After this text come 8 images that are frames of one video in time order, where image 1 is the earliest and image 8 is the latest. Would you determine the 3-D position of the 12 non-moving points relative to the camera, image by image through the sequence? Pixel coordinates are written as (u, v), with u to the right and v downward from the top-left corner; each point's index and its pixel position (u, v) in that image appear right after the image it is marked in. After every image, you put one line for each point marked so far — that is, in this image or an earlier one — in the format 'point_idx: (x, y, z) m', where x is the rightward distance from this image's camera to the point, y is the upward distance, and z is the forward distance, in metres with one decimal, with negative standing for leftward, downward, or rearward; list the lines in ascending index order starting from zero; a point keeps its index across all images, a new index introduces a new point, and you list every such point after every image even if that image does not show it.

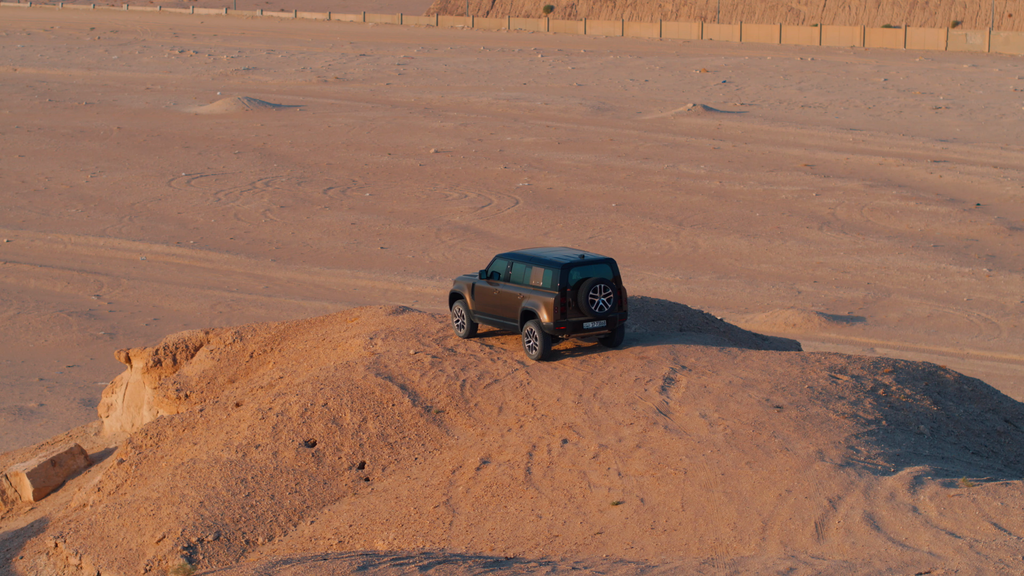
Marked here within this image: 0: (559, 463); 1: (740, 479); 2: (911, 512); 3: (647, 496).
0: (+0.5, -2.0, +13.6) m
1: (+2.4, -2.0, +13.3) m
2: (+3.8, -2.2, +12.0) m
3: (+1.4, -2.2, +13.0) m
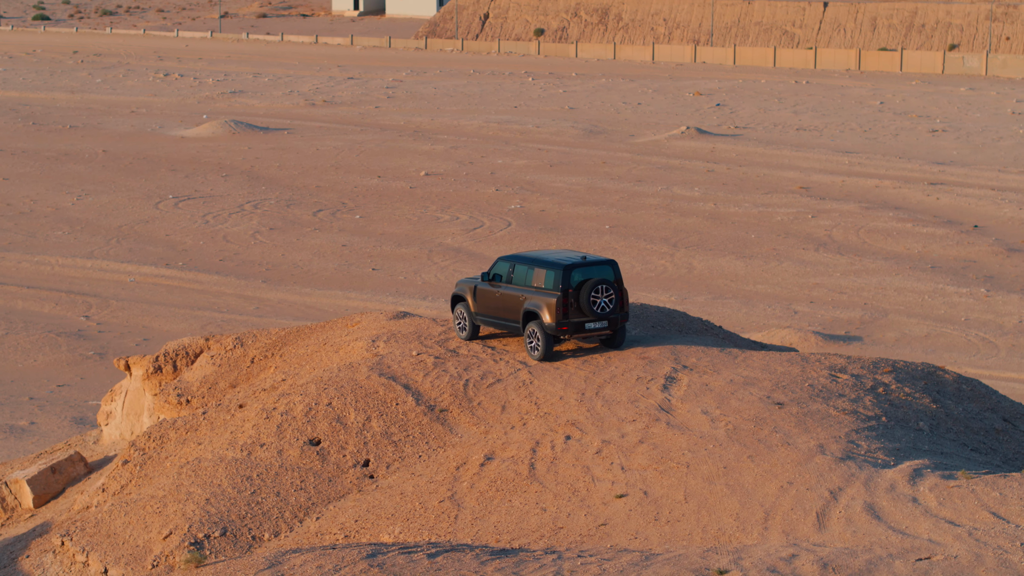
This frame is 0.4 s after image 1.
0: (+0.5, -2.0, +13.7) m
1: (+2.4, -2.0, +13.5) m
2: (+3.9, -2.1, +12.1) m
3: (+1.4, -2.1, +13.1) m
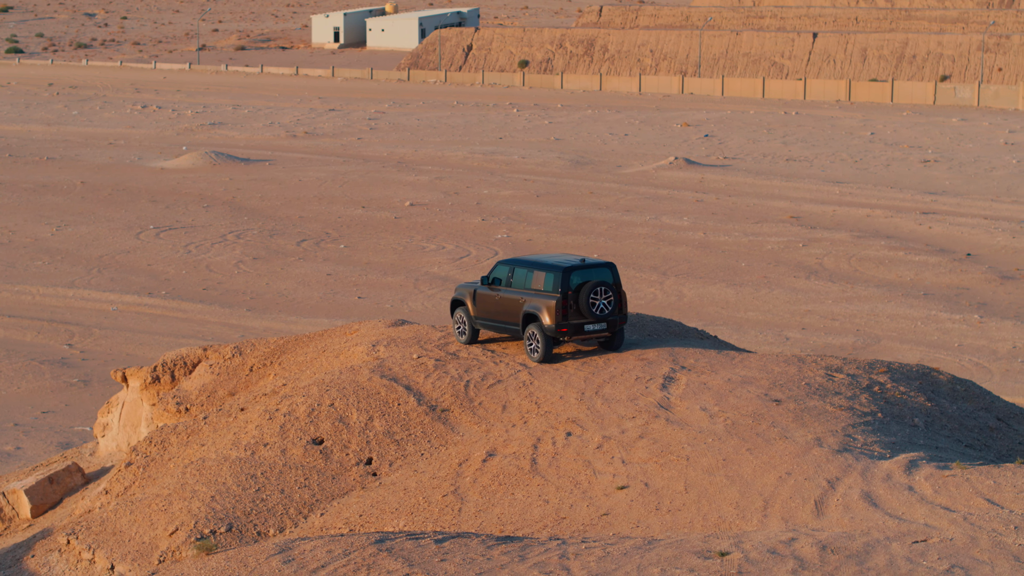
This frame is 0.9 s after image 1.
0: (+0.5, -1.9, +14.0) m
1: (+2.5, -1.9, +13.7) m
2: (+3.9, -2.0, +12.4) m
3: (+1.5, -2.1, +13.4) m
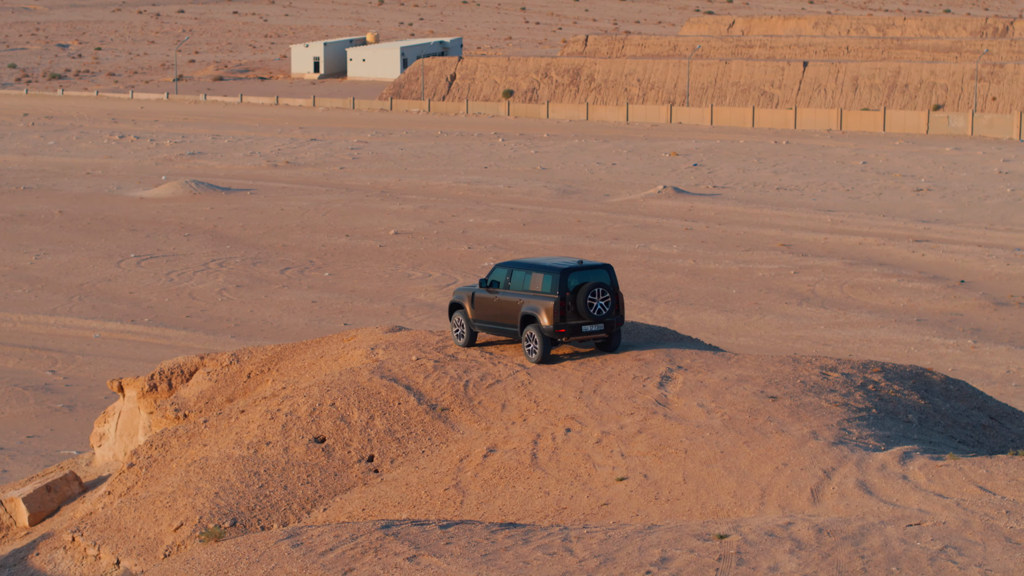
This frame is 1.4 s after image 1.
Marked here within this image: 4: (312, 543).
0: (+0.6, -1.8, +14.2) m
1: (+2.5, -1.9, +14.0) m
2: (+3.9, -1.9, +12.7) m
3: (+1.5, -2.0, +13.6) m
4: (-1.7, -2.2, +10.7) m
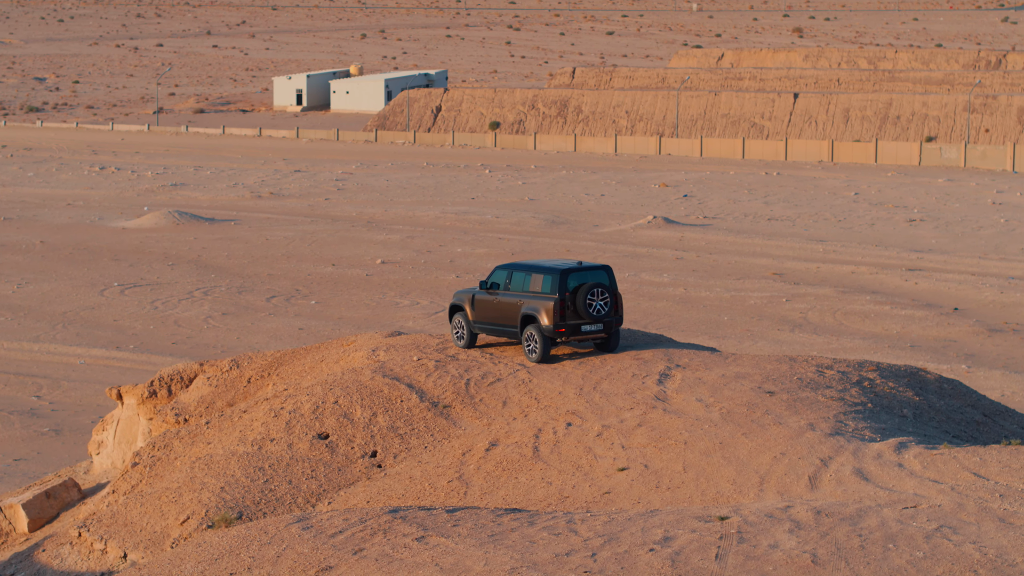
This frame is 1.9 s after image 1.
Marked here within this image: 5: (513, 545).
0: (+0.6, -1.8, +14.5) m
1: (+2.5, -1.8, +14.2) m
2: (+4.0, -1.9, +12.9) m
3: (+1.5, -1.9, +13.9) m
4: (-1.7, -2.1, +10.9) m
5: (0.0, -2.0, +9.9) m
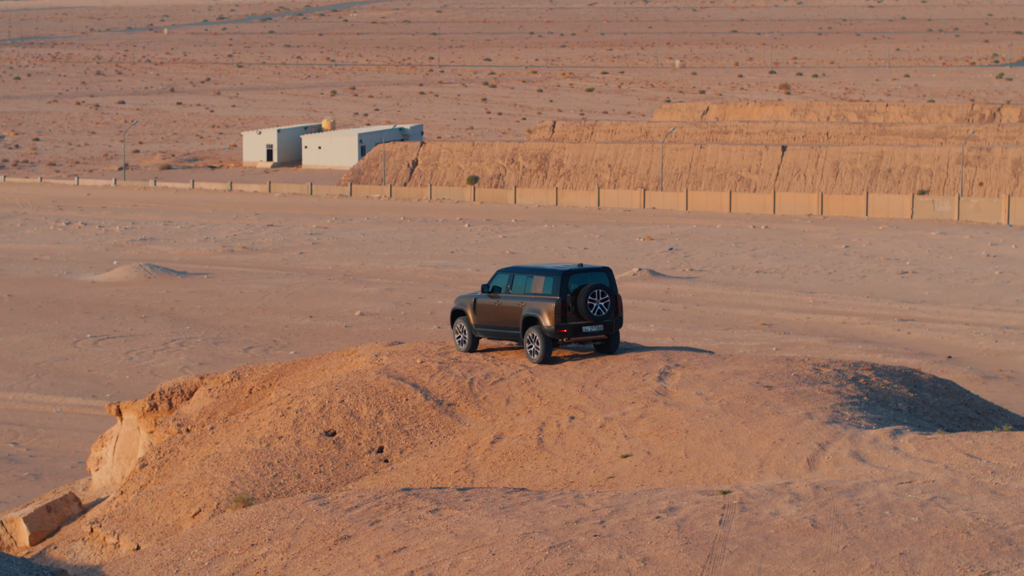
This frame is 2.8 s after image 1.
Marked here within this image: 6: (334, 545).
0: (+0.7, -1.7, +14.9) m
1: (+2.6, -1.7, +14.6) m
2: (+4.0, -1.7, +13.3) m
3: (+1.6, -1.8, +14.3) m
4: (-1.6, -1.9, +11.3) m
5: (+0.1, -1.9, +10.3) m
6: (-1.4, -2.0, +10.0) m
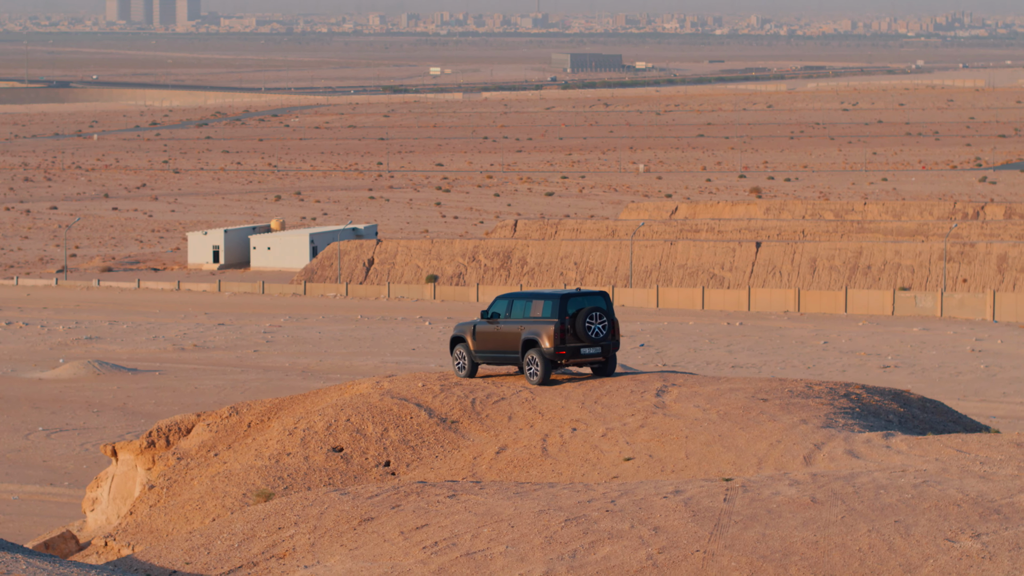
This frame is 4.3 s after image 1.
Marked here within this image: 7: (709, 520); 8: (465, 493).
0: (+0.7, -1.8, +15.4) m
1: (+2.7, -1.8, +15.2) m
2: (+4.1, -1.8, +13.9) m
3: (+1.7, -1.9, +14.8) m
4: (-1.5, -1.9, +11.9) m
5: (+0.2, -1.8, +10.8) m
6: (-1.3, -2.0, +10.5) m
7: (+1.5, -1.8, +9.5) m
8: (-0.4, -1.8, +11.3) m
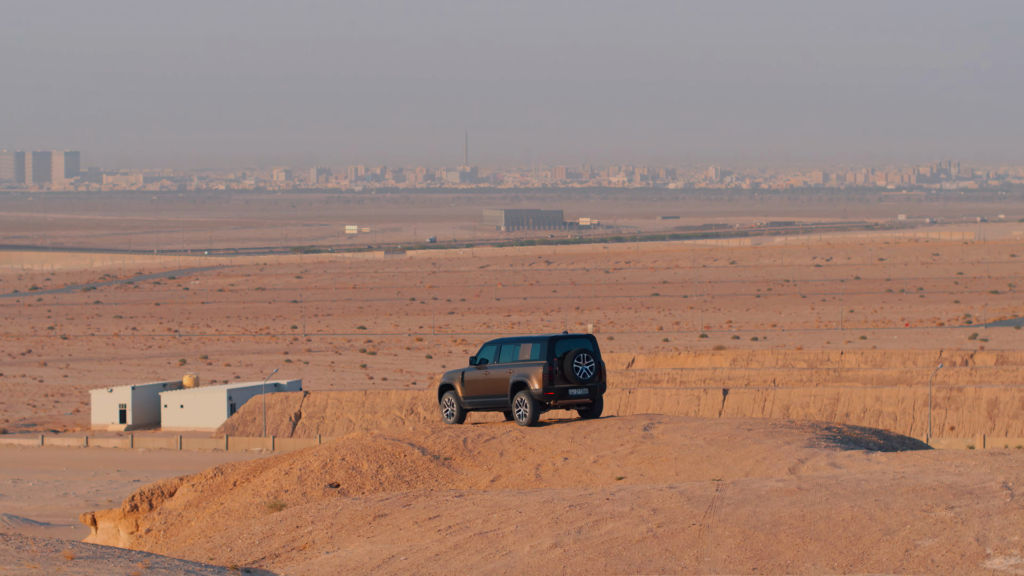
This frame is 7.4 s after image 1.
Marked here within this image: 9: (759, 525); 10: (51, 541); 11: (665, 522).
0: (+0.7, -2.2, +16.1) m
1: (+2.6, -2.1, +15.9) m
2: (+4.1, -2.0, +14.7) m
3: (+1.6, -2.2, +15.5) m
4: (-1.4, -2.1, +12.5) m
5: (+0.3, -1.9, +11.5) m
6: (-1.2, -2.1, +11.2) m
7: (+1.6, -1.8, +10.3) m
8: (-0.4, -2.0, +11.9) m
9: (+1.8, -1.8, +9.4) m
10: (-3.5, -1.9, +9.5) m
11: (+1.2, -1.8, +9.6) m
